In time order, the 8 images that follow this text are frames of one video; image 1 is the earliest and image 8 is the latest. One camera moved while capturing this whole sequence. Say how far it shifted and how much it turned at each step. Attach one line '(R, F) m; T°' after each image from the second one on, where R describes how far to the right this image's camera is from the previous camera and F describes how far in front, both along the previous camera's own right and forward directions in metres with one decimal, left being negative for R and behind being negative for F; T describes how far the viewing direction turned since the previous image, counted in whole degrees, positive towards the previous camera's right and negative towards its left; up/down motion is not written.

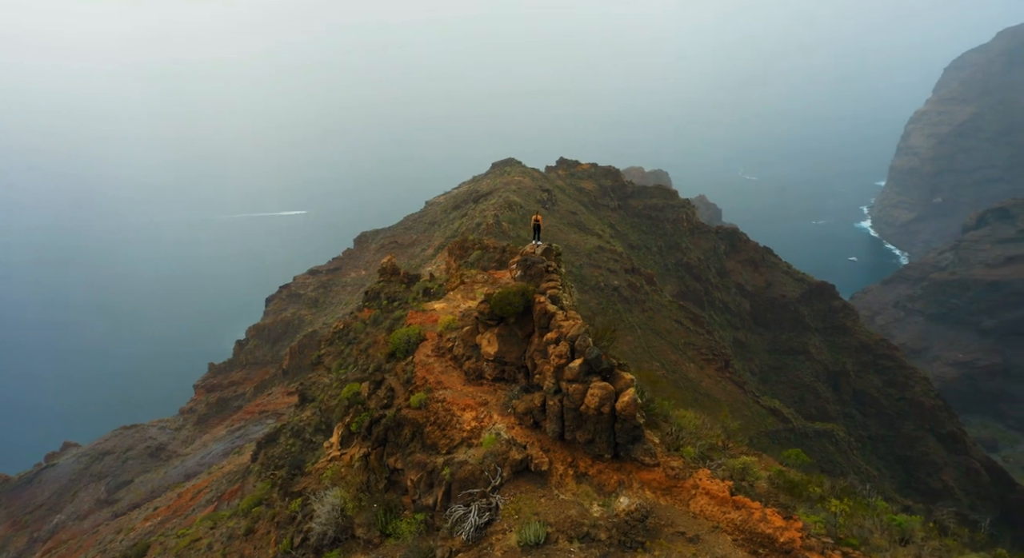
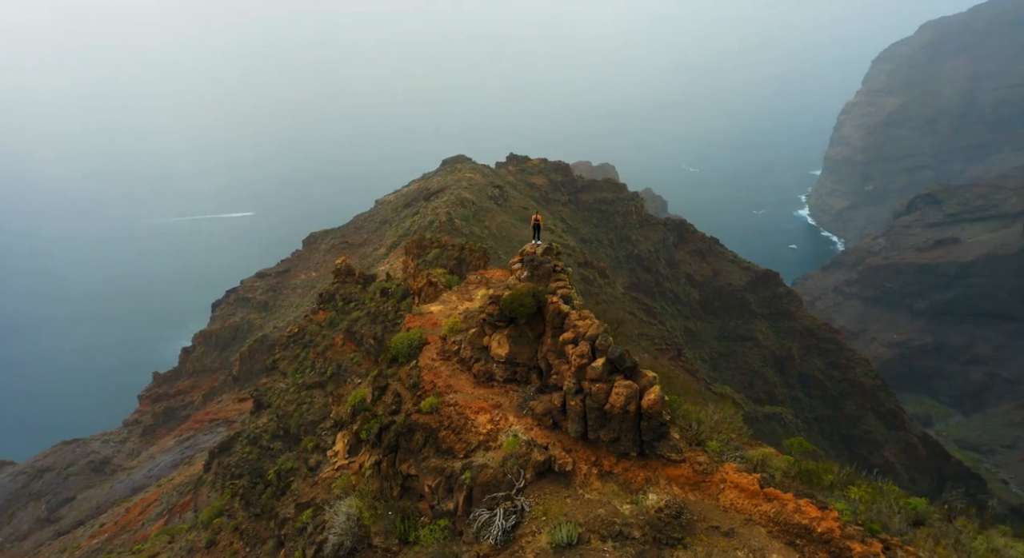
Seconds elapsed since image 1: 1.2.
(-0.7, +0.1) m; +3°
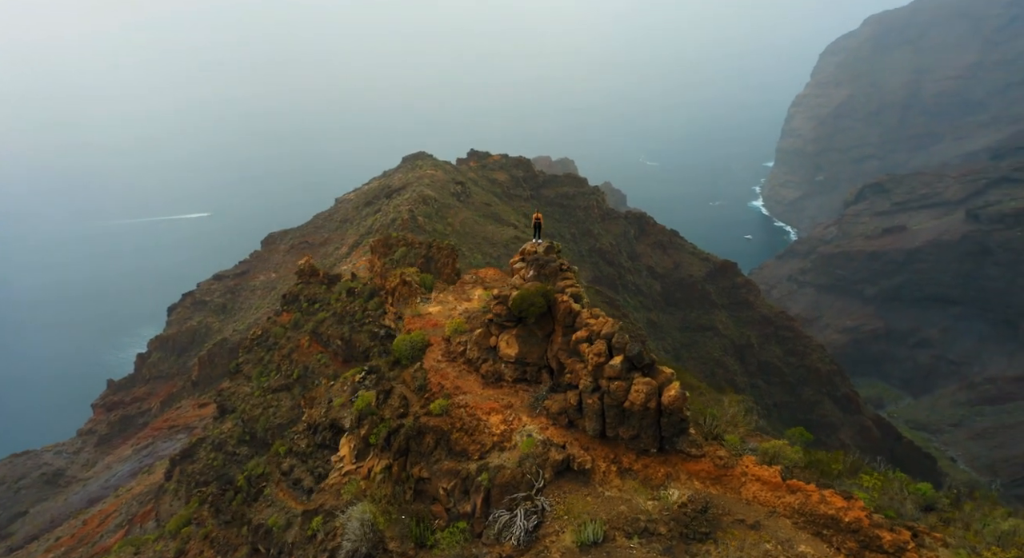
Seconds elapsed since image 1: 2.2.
(-0.6, 0.0) m; +2°
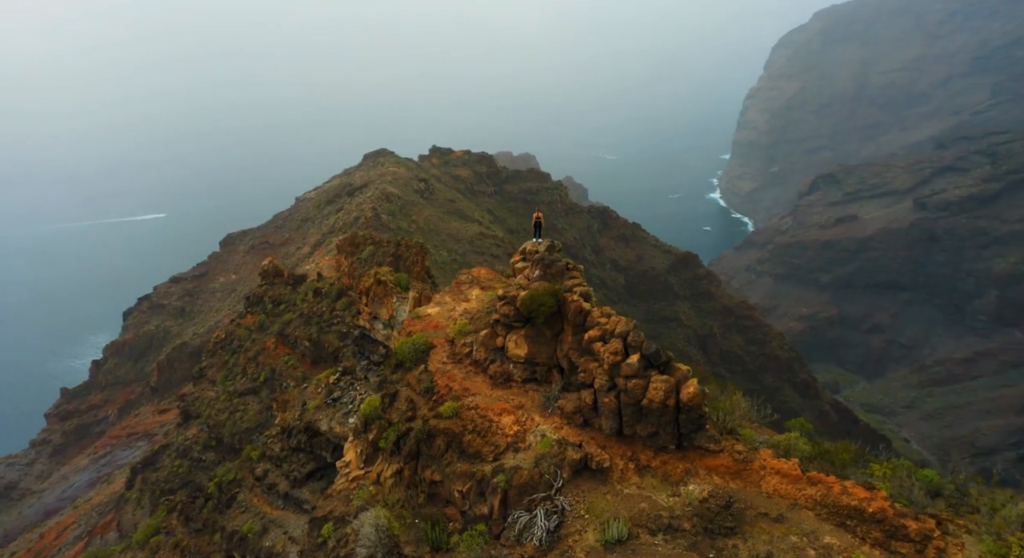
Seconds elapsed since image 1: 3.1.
(-0.5, 0.0) m; +2°
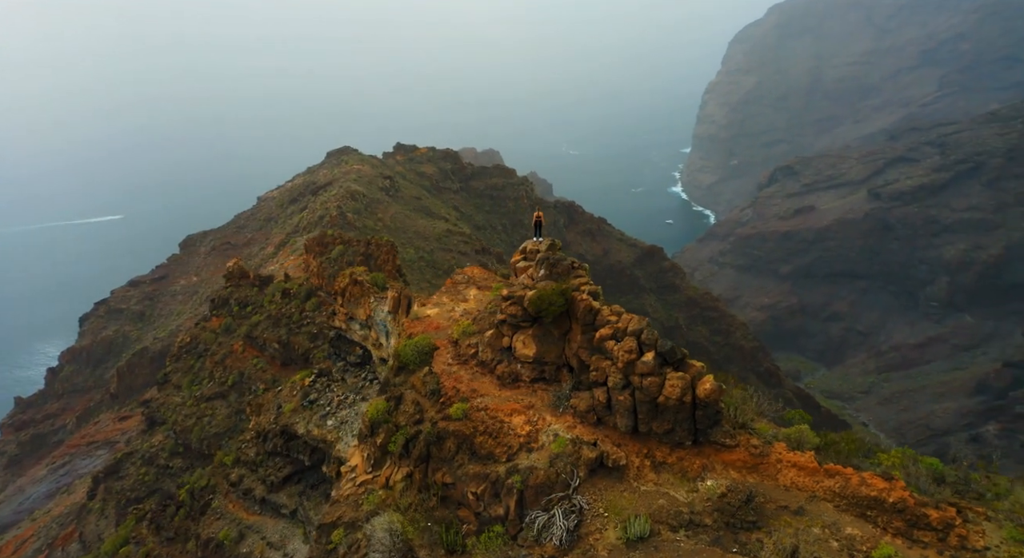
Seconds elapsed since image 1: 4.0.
(-0.5, 0.0) m; +2°
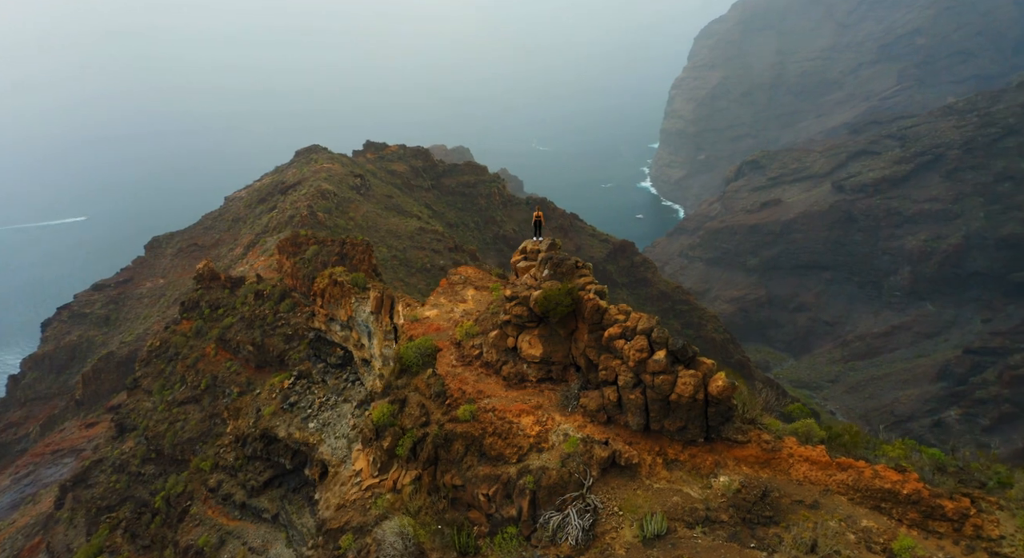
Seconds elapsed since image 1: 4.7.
(-0.4, 0.0) m; +1°
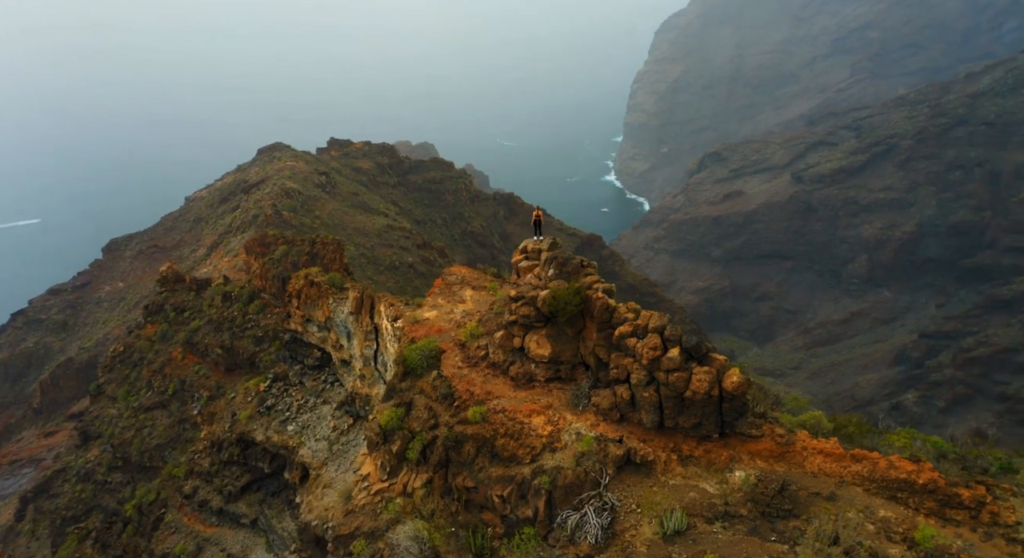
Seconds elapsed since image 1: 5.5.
(-0.5, 0.0) m; +2°
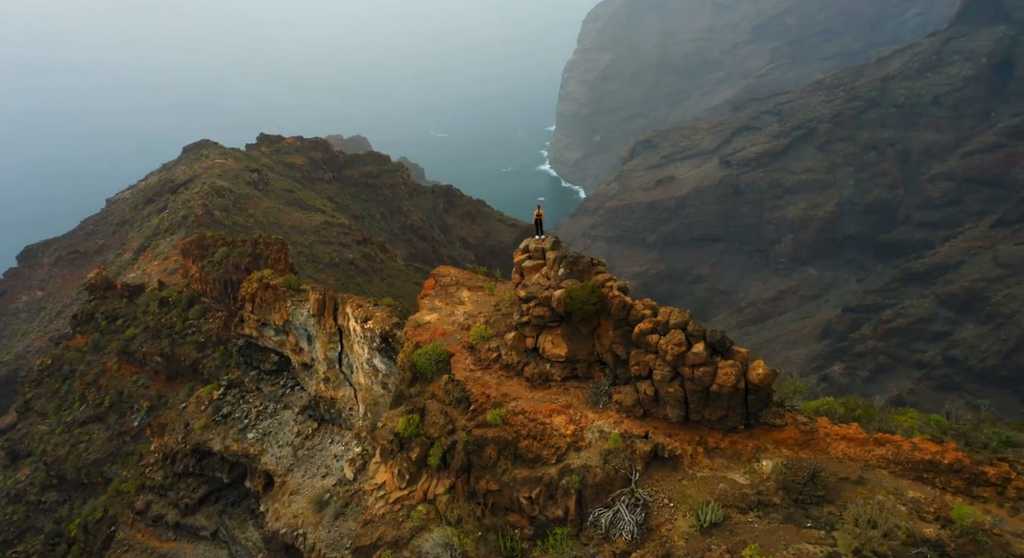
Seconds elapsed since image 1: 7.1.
(-0.9, 0.0) m; +3°
